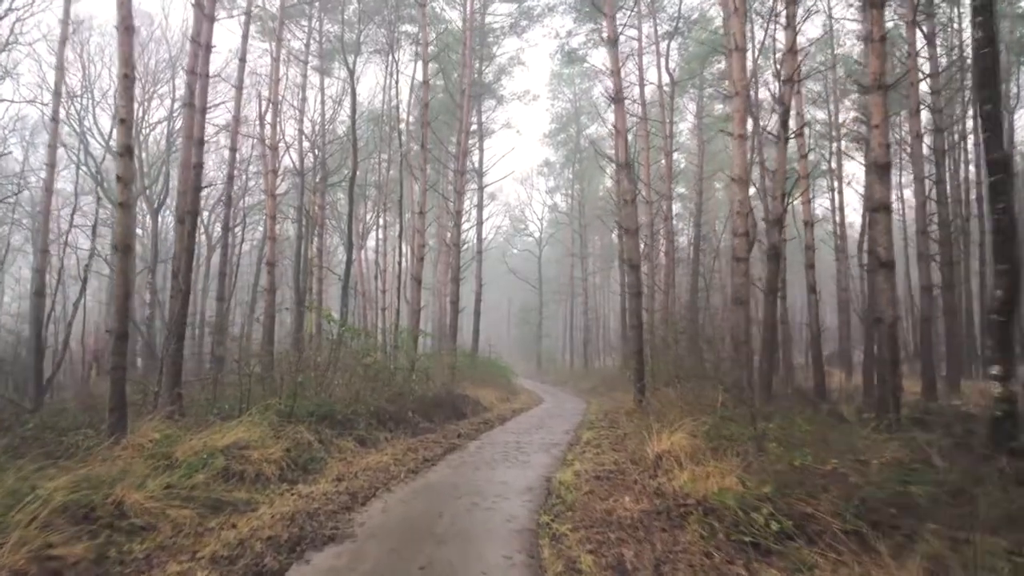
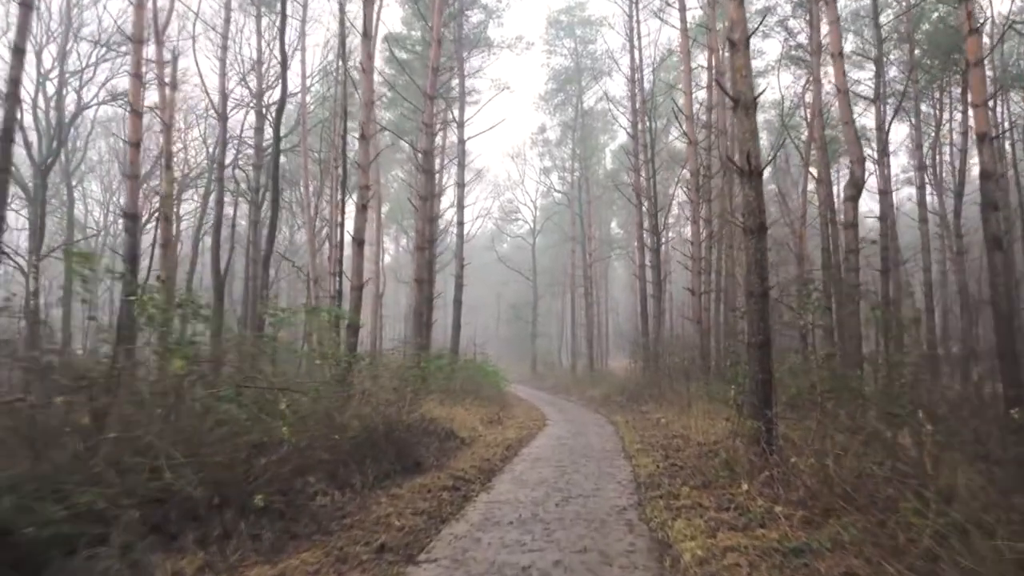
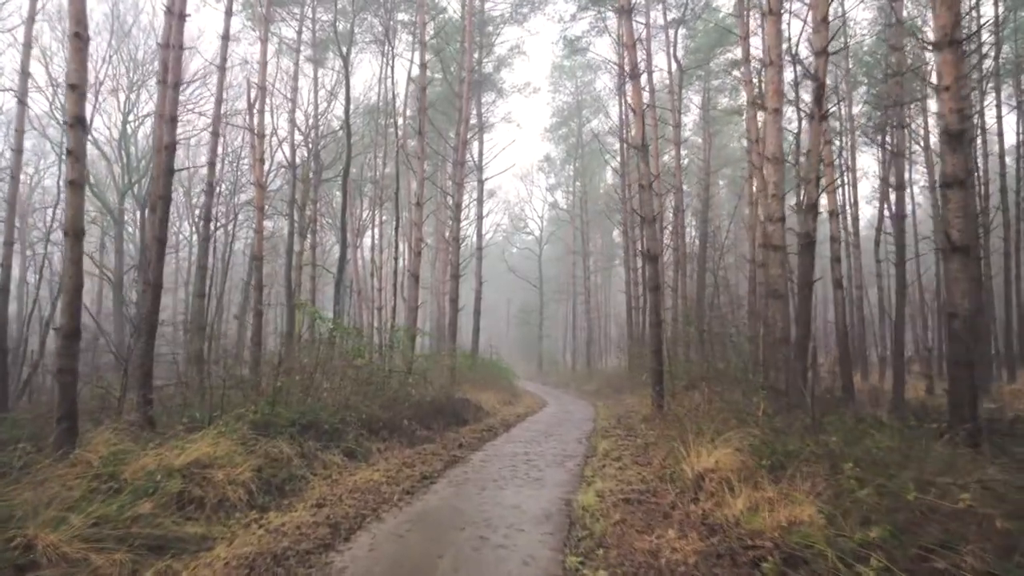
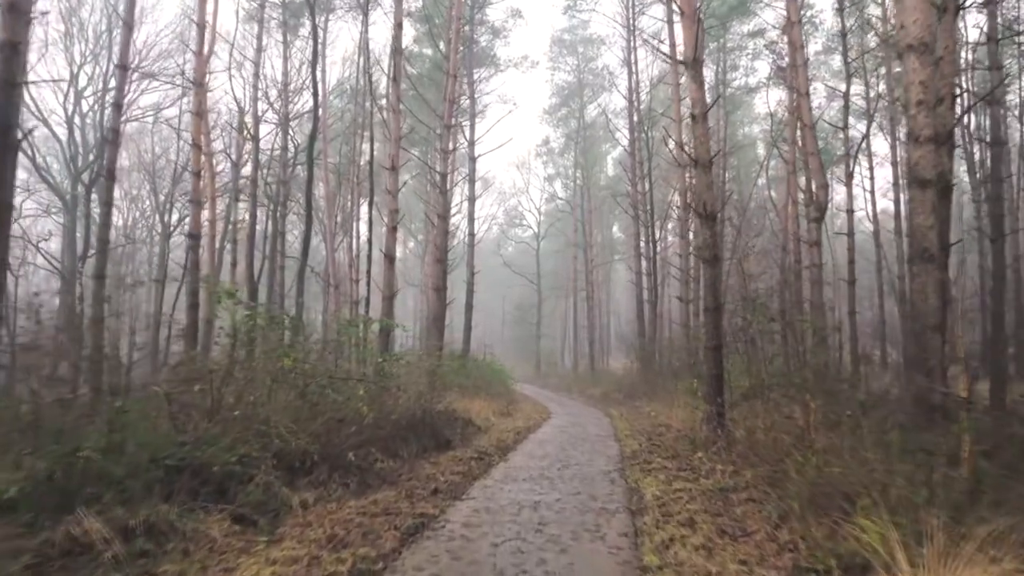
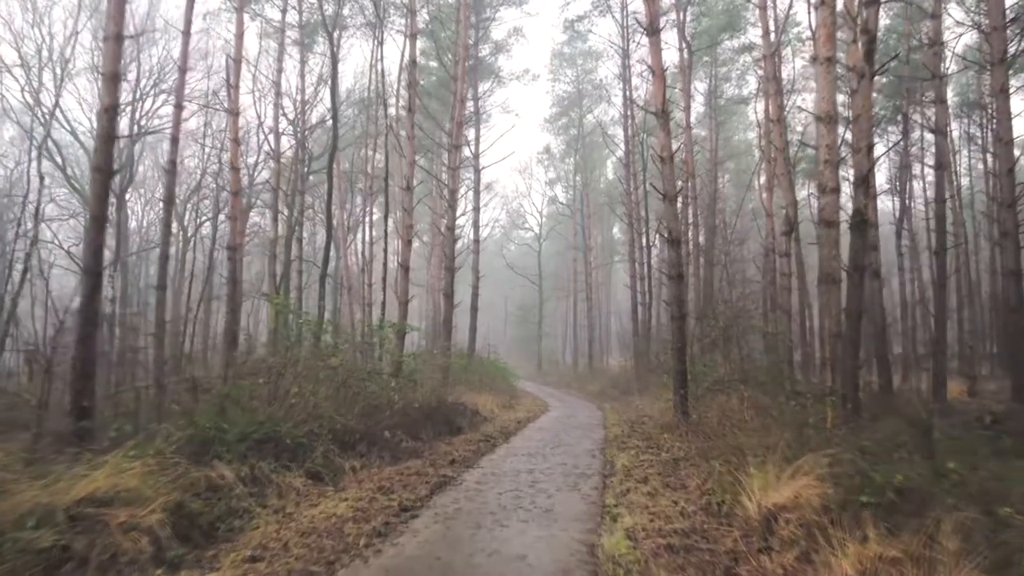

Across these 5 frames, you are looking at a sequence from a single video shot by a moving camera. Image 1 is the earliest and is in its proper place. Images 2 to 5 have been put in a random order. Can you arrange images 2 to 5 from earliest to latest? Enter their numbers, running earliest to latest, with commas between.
3, 5, 4, 2
